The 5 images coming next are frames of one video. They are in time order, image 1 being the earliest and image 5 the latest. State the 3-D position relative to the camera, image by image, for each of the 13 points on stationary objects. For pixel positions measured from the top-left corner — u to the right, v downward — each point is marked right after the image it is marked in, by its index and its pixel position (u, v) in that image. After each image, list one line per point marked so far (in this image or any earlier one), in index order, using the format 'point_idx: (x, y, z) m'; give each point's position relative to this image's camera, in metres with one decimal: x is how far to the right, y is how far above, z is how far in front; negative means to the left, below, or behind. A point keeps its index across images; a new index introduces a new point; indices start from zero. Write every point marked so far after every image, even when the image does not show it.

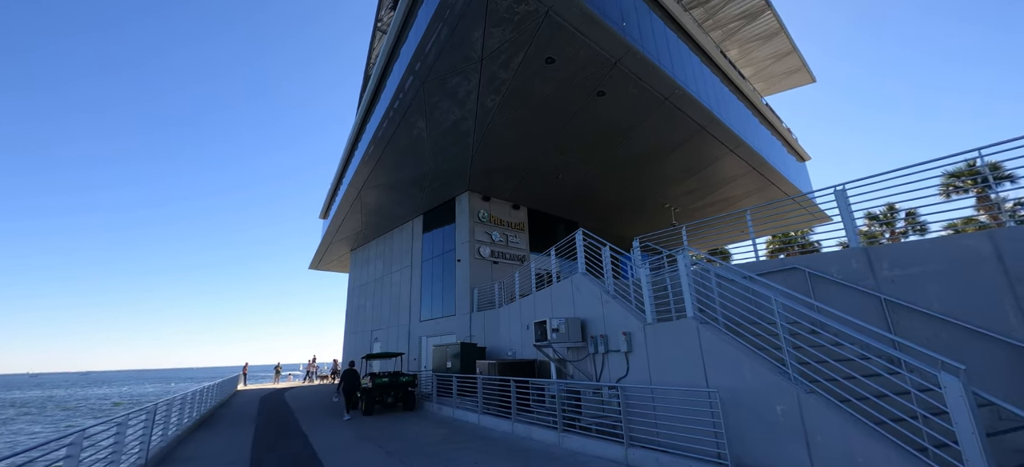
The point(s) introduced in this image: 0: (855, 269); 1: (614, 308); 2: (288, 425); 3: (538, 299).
0: (+6.7, -0.7, +7.2) m
1: (+2.3, -1.7, +8.5) m
2: (-6.3, -5.4, +10.3) m
3: (+1.0, -2.1, +12.2) m
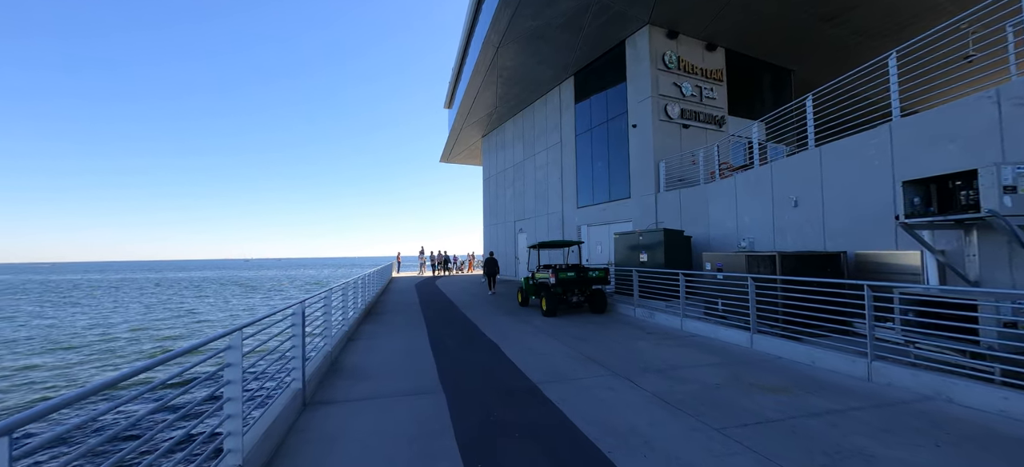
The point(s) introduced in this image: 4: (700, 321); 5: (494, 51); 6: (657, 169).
0: (+10.3, +1.6, +0.3) m
1: (+6.5, +1.0, +3.0) m
2: (-1.0, -2.0, +8.0) m
3: (+6.3, +1.6, +6.9) m
4: (+3.7, -1.7, +7.1) m
5: (-0.8, +8.1, +16.3) m
6: (+5.0, +2.3, +12.9) m
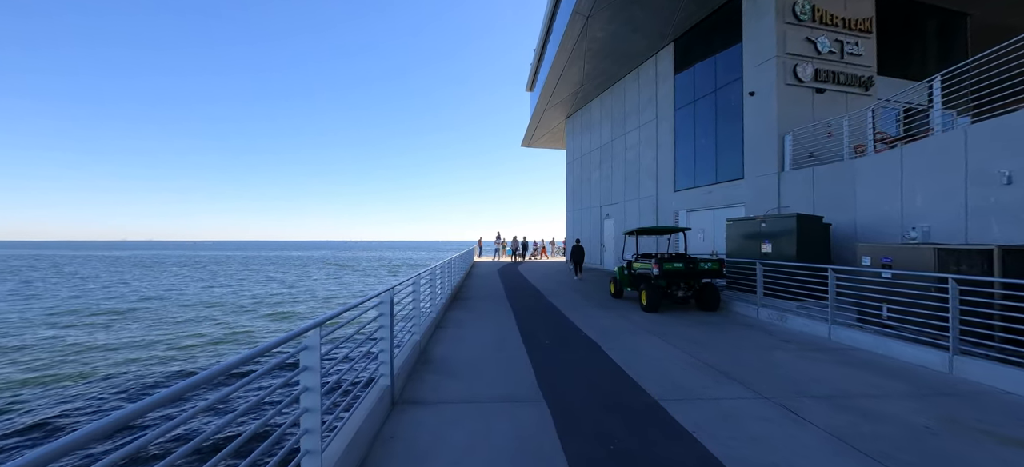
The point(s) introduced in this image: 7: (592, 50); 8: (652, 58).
0: (+10.4, +1.5, -2.6) m
1: (+7.2, +1.0, +0.9) m
2: (+0.9, -1.6, +7.4) m
3: (+7.8, +1.7, +4.7) m
4: (+5.3, -1.5, +5.6) m
5: (+2.9, +8.7, +15.1) m
6: (+7.8, +2.6, +10.8) m
7: (+3.6, +8.4, +16.7) m
8: (+6.1, +7.8, +16.4) m
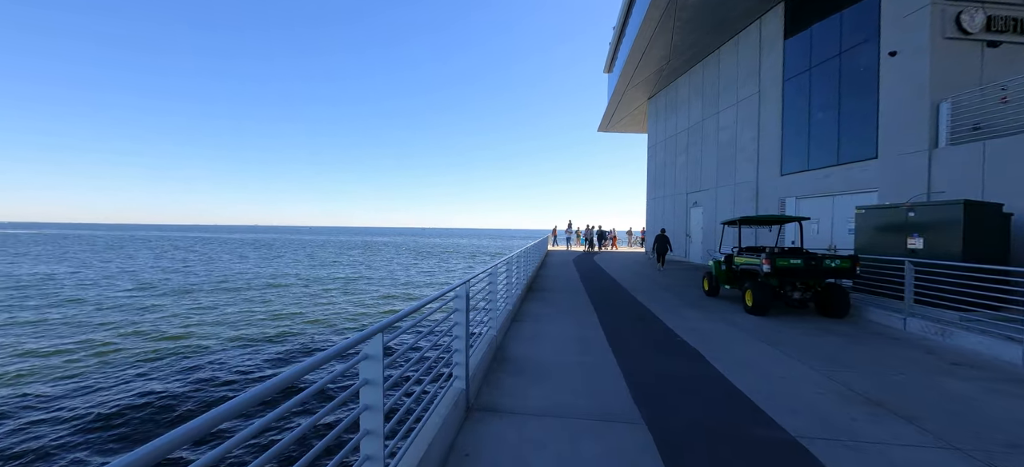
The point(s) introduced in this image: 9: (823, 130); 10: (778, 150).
0: (+9.8, +1.2, -5.0) m
1: (+7.3, +0.9, -1.0) m
2: (+2.3, -1.4, +6.8) m
3: (+8.6, +1.8, +2.7) m
4: (+6.3, -1.4, +4.1) m
5: (+5.9, +9.1, +13.6) m
6: (+9.9, +2.8, +8.6) m
7: (+6.9, +8.8, +15.1) m
8: (+9.3, +8.2, +14.2) m
9: (+9.5, +3.2, +11.2) m
10: (+9.3, +2.9, +12.9) m
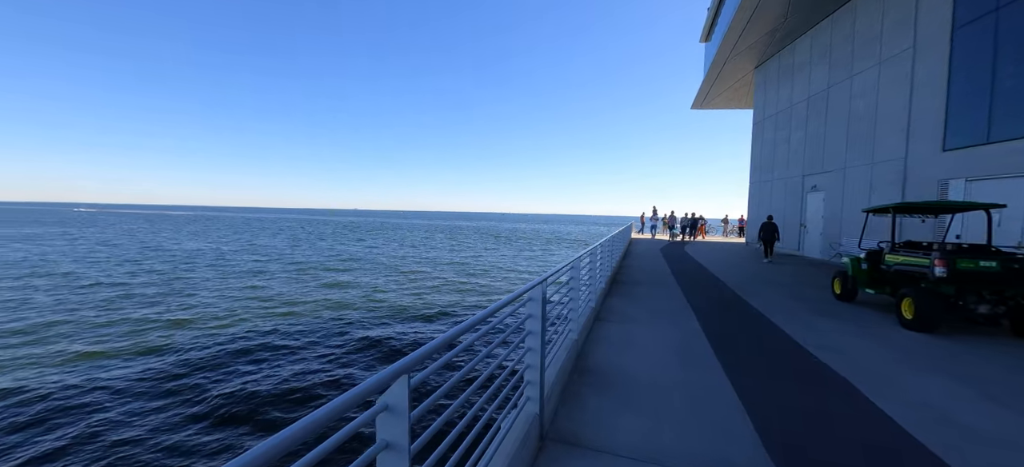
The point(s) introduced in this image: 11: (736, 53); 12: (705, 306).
0: (+8.5, +0.8, -7.4) m
1: (+6.9, +0.7, -3.0) m
2: (+3.6, -1.2, +5.7) m
3: (+9.0, +1.6, +0.3) m
4: (+7.0, -1.4, +2.3) m
5: (+8.7, +9.5, +11.2) m
6: (+11.4, +2.9, +5.7) m
7: (+10.0, +9.2, +12.5) m
8: (+12.2, +8.4, +11.2) m
9: (+11.7, +3.3, +8.4) m
10: (+11.8, +3.2, +10.1) m
11: (+11.4, +9.4, +18.5) m
12: (+3.2, -1.2, +6.1) m
